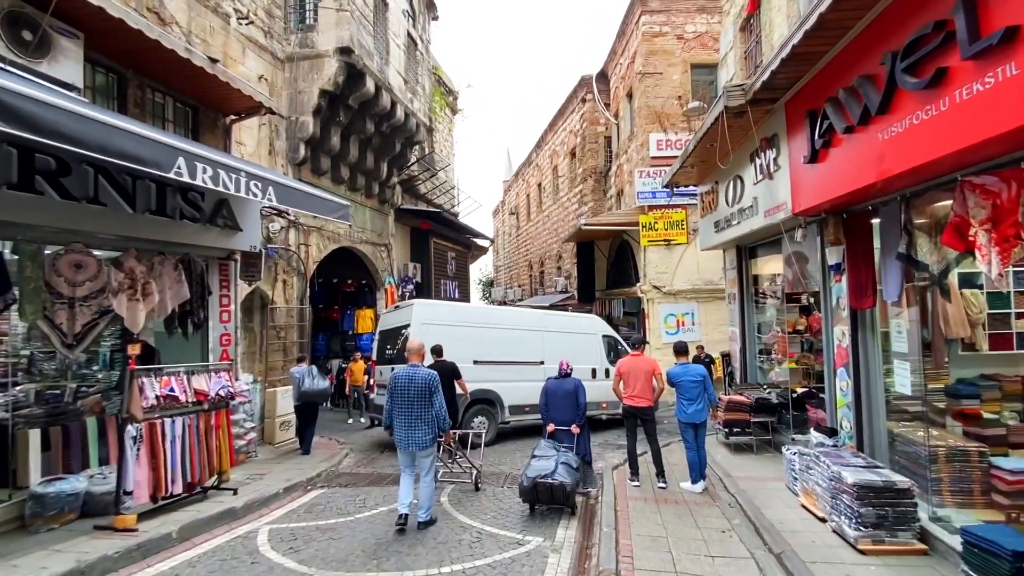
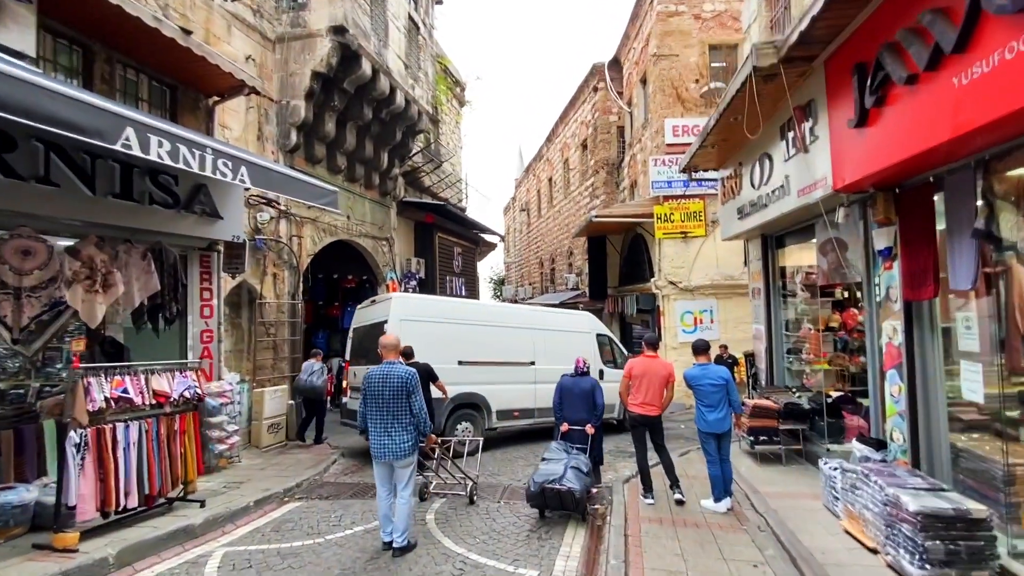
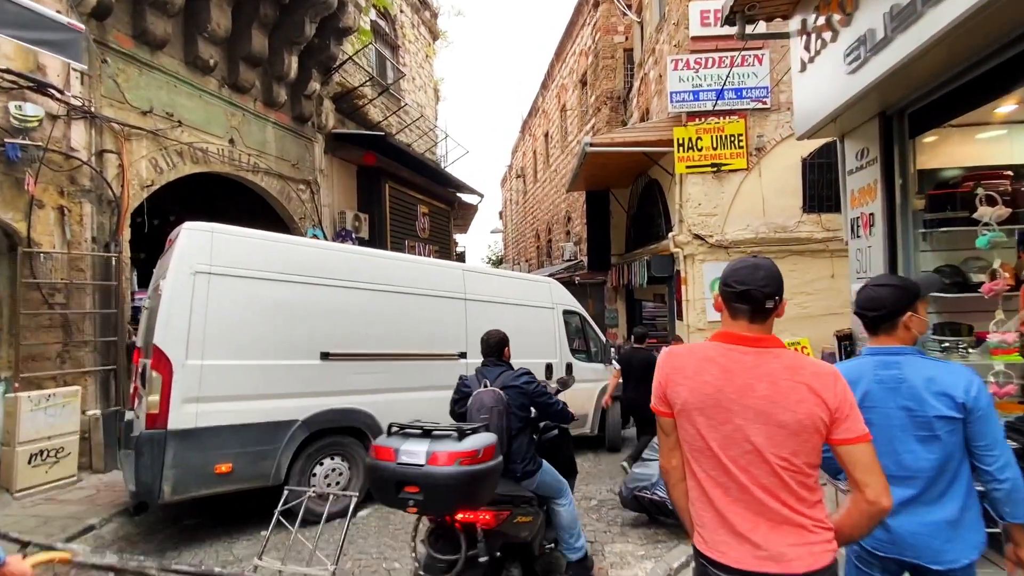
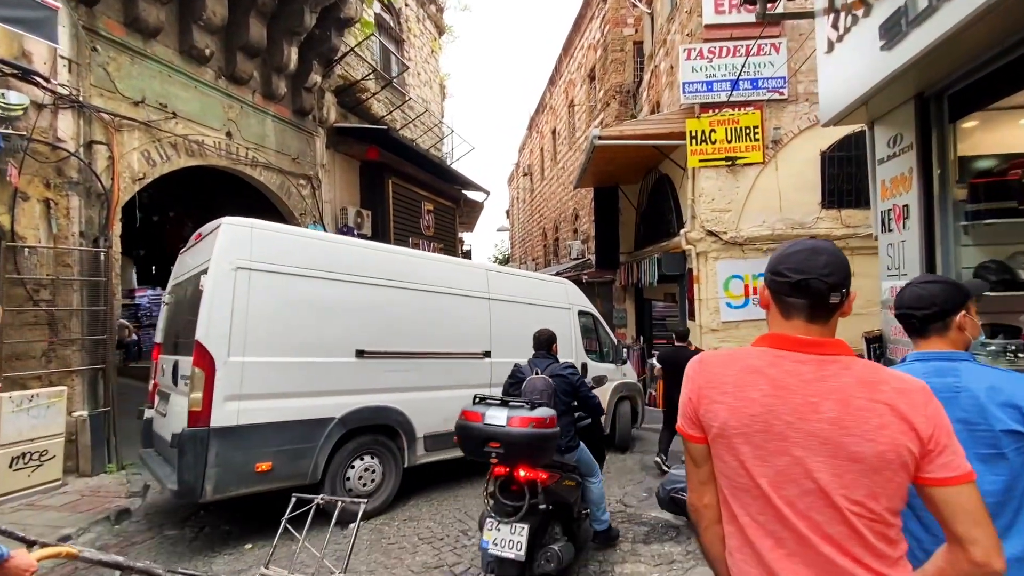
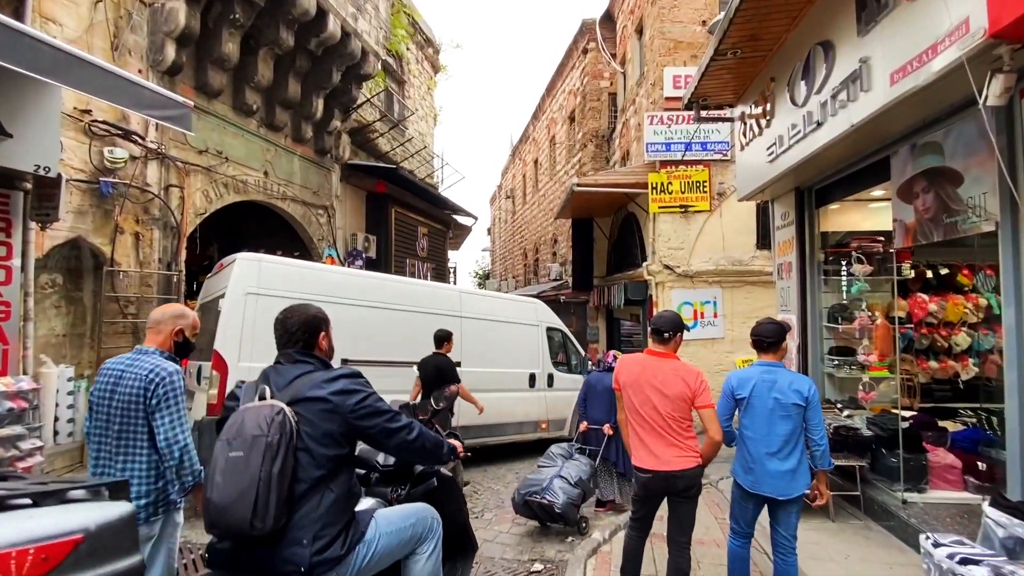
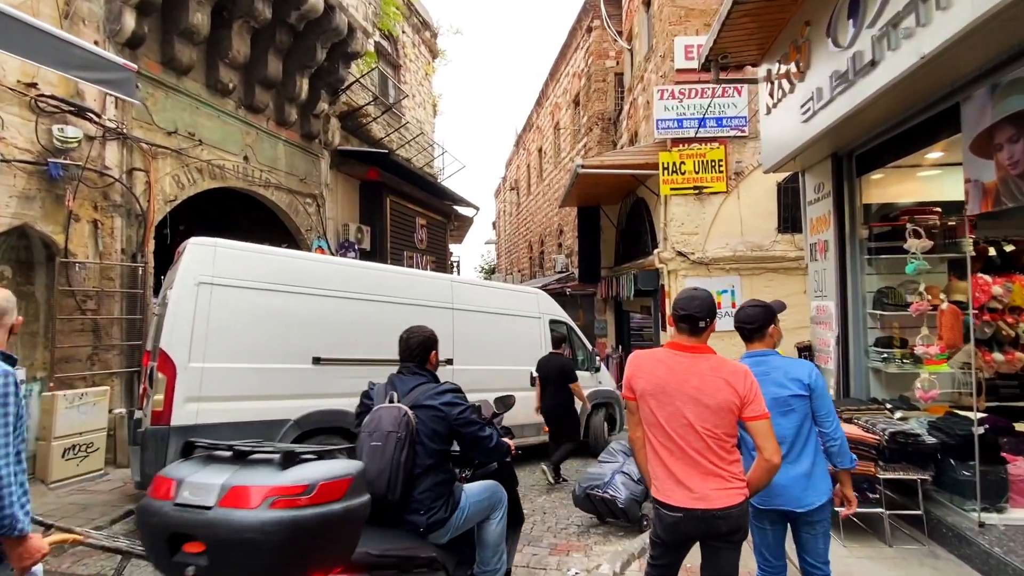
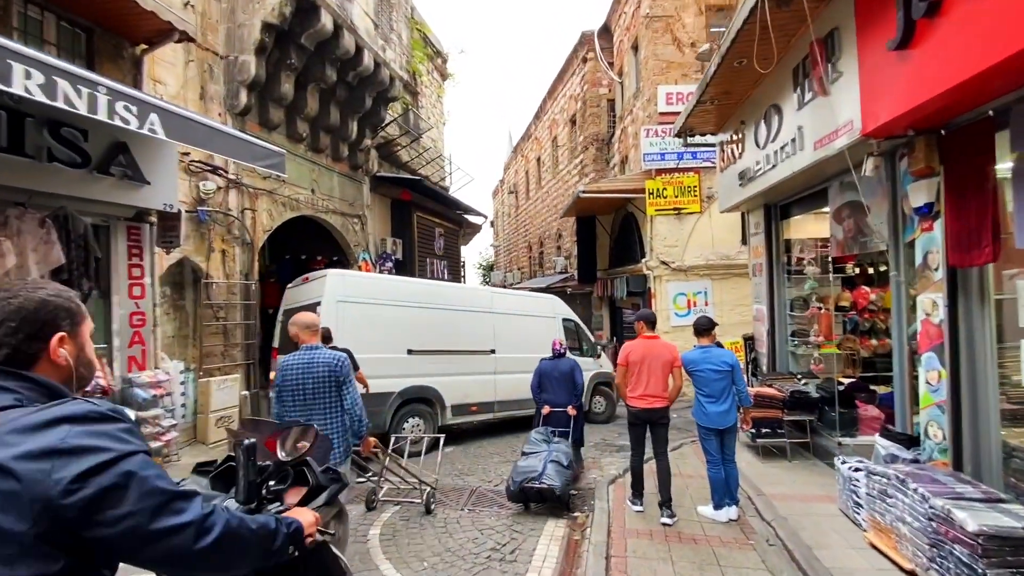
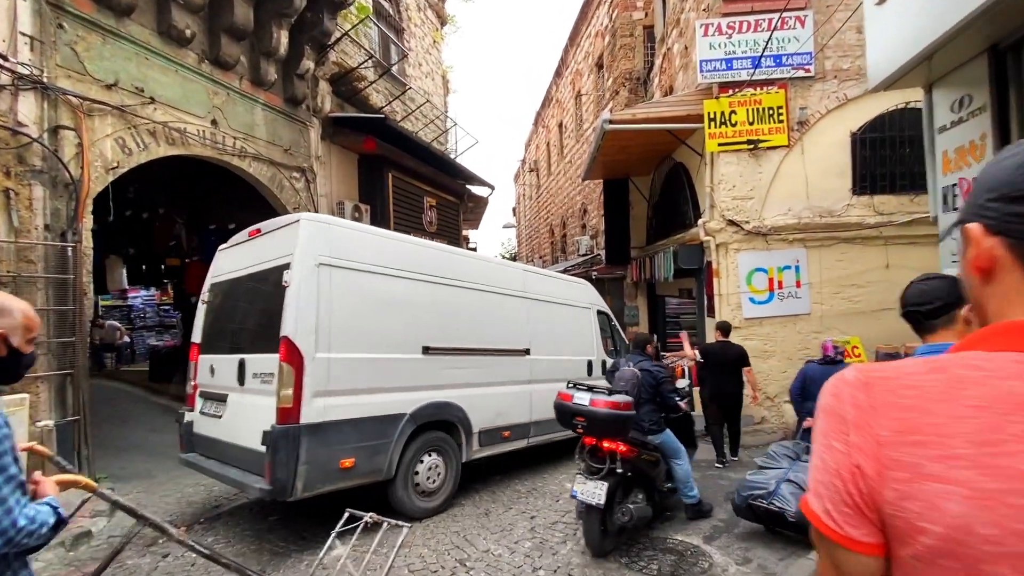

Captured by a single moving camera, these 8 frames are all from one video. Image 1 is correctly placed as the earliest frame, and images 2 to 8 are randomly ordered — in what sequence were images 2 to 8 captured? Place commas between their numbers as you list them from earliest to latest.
2, 7, 5, 6, 3, 4, 8
